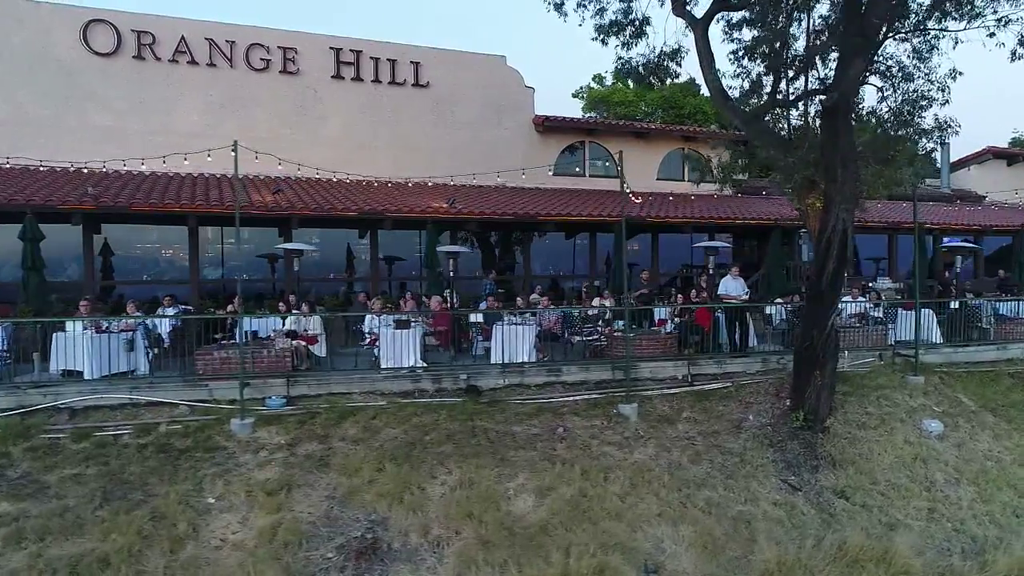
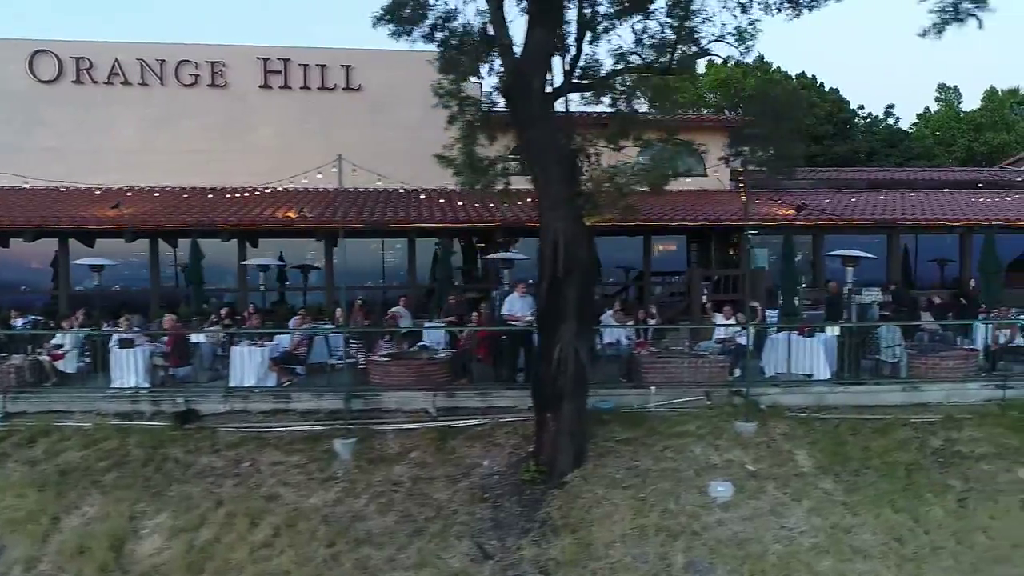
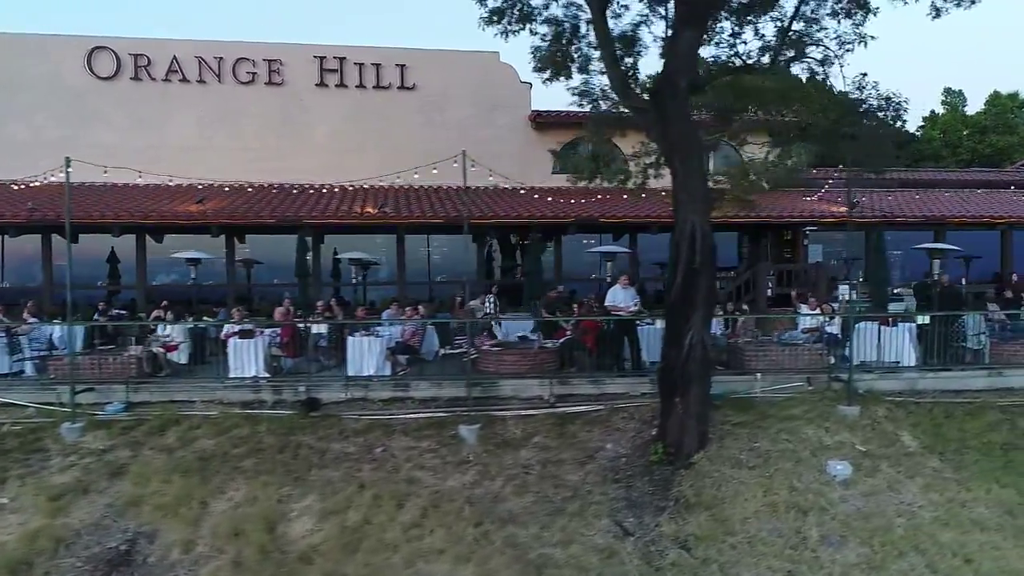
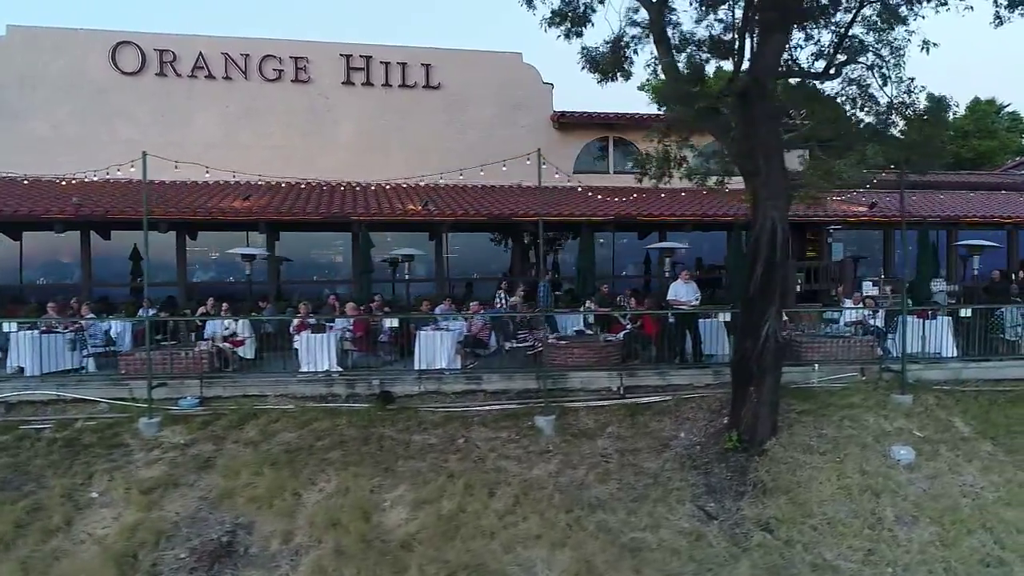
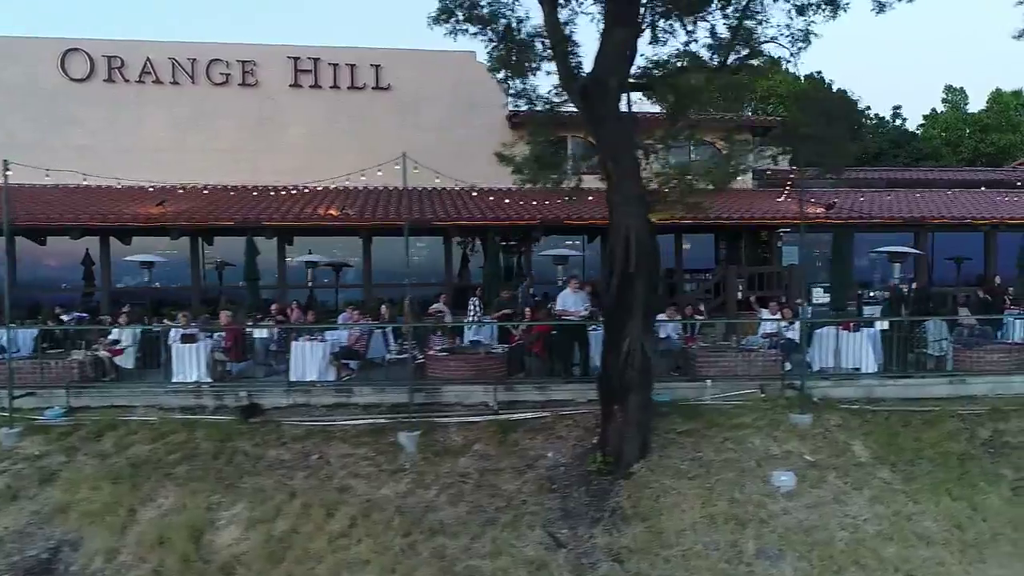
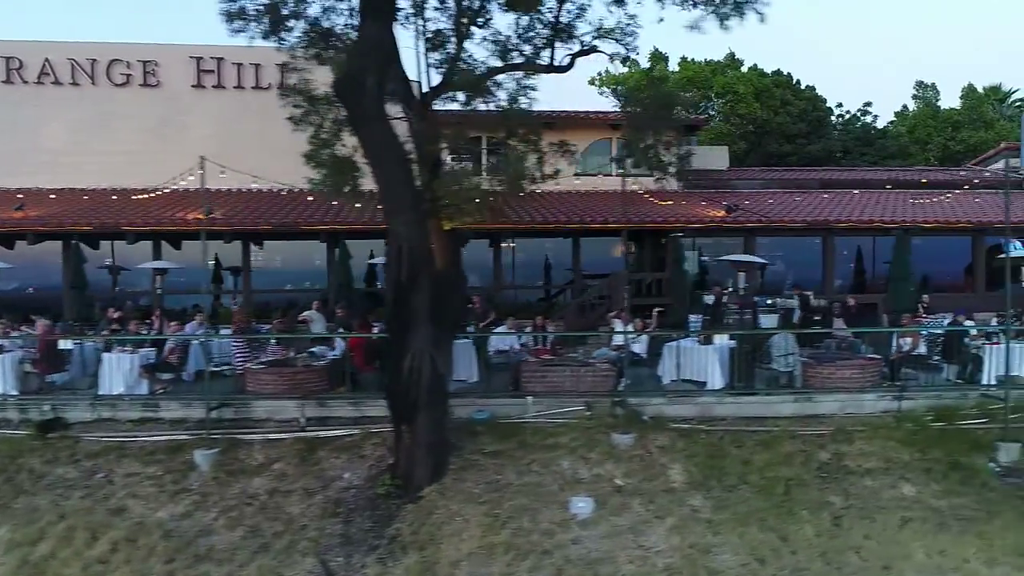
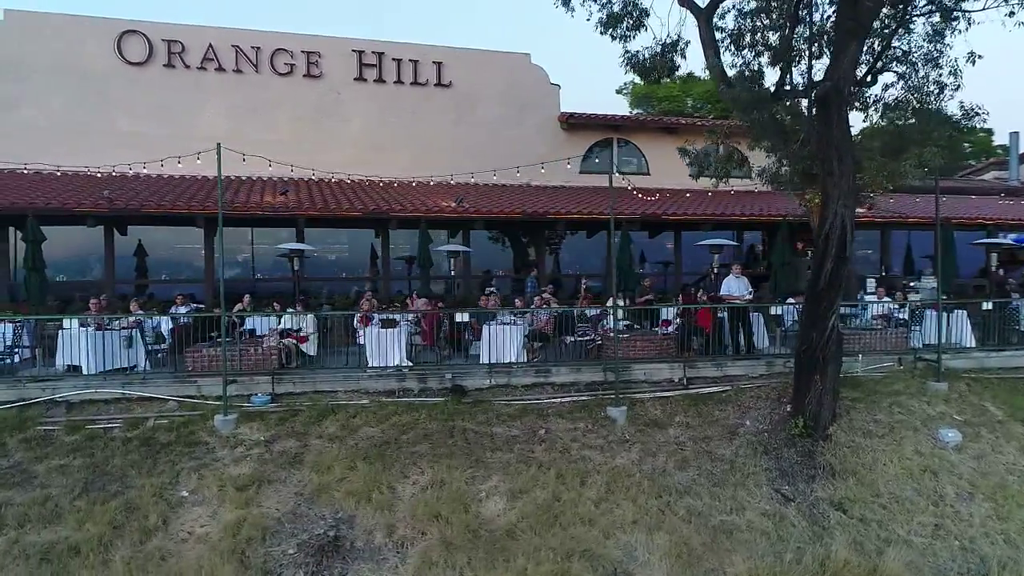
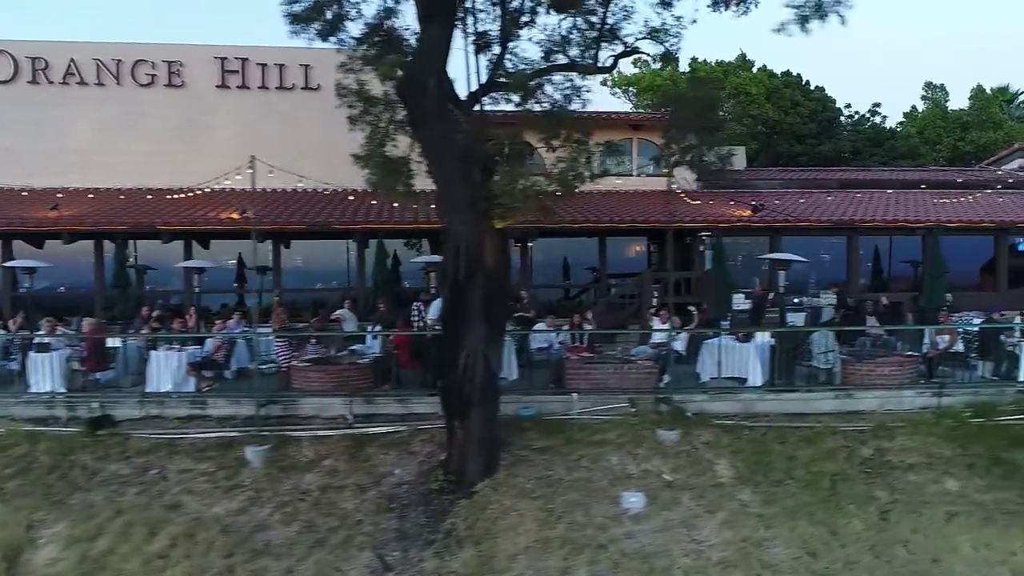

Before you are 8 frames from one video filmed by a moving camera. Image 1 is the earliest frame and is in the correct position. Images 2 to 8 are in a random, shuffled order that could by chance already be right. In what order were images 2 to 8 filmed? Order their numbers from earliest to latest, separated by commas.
7, 4, 3, 5, 2, 8, 6
